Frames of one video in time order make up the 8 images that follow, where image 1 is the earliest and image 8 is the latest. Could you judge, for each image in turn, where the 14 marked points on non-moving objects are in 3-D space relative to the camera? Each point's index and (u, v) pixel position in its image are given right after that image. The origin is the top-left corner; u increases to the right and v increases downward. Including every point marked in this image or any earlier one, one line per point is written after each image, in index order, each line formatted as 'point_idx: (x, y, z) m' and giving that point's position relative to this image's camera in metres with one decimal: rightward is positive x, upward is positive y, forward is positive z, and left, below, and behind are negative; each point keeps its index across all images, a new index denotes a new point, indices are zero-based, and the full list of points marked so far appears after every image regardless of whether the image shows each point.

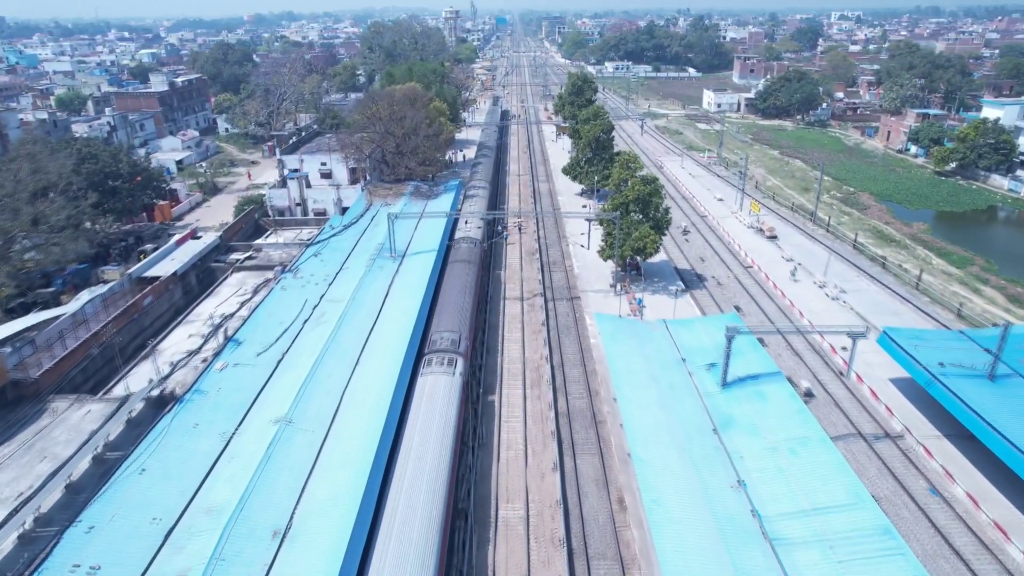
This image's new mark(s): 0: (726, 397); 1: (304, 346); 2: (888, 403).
0: (+4.6, -2.4, +15.3) m
1: (-5.2, -1.5, +17.7) m
2: (+9.4, -2.9, +17.7) m
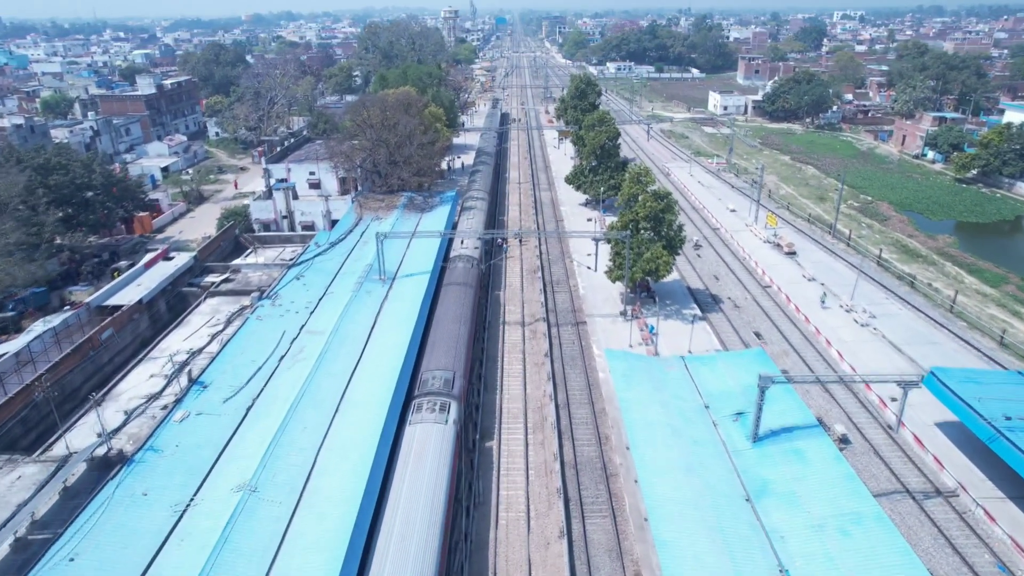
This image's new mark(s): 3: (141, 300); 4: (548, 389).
0: (+4.7, -3.2, +13.3) m
1: (-5.2, -2.3, +15.7) m
2: (+9.4, -3.7, +15.7) m
3: (-10.1, -0.4, +19.2) m
4: (+1.0, -2.7, +19.0) m
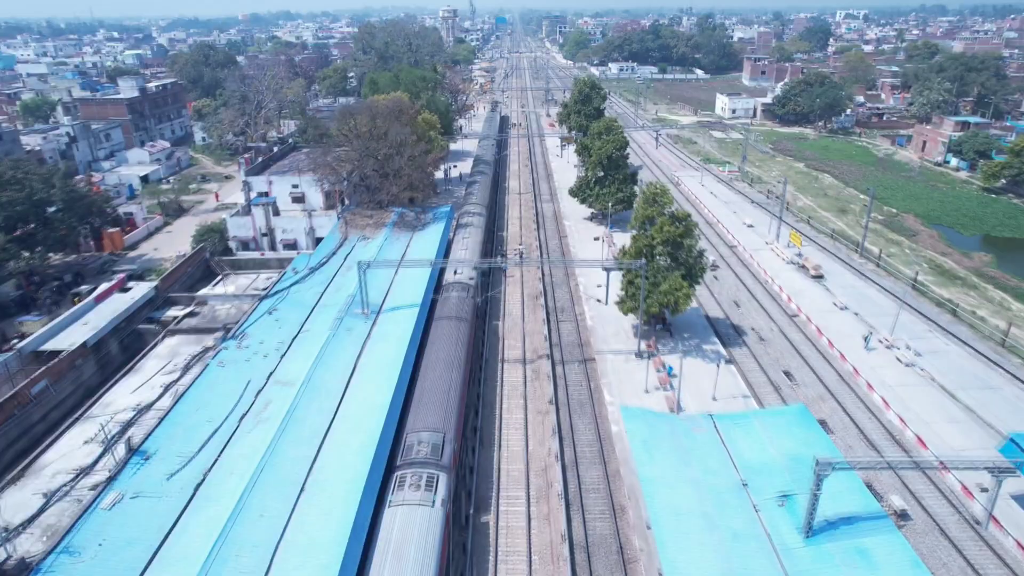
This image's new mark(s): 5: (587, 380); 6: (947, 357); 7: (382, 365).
0: (+4.7, -4.2, +10.8) m
1: (-5.2, -3.2, +13.2) m
2: (+9.4, -4.6, +13.2) m
3: (-10.1, -1.3, +16.7) m
4: (+1.0, -3.7, +16.5) m
5: (+2.1, -2.5, +19.4) m
6: (+12.2, -2.0, +19.8) m
7: (-3.1, -1.8, +16.7) m
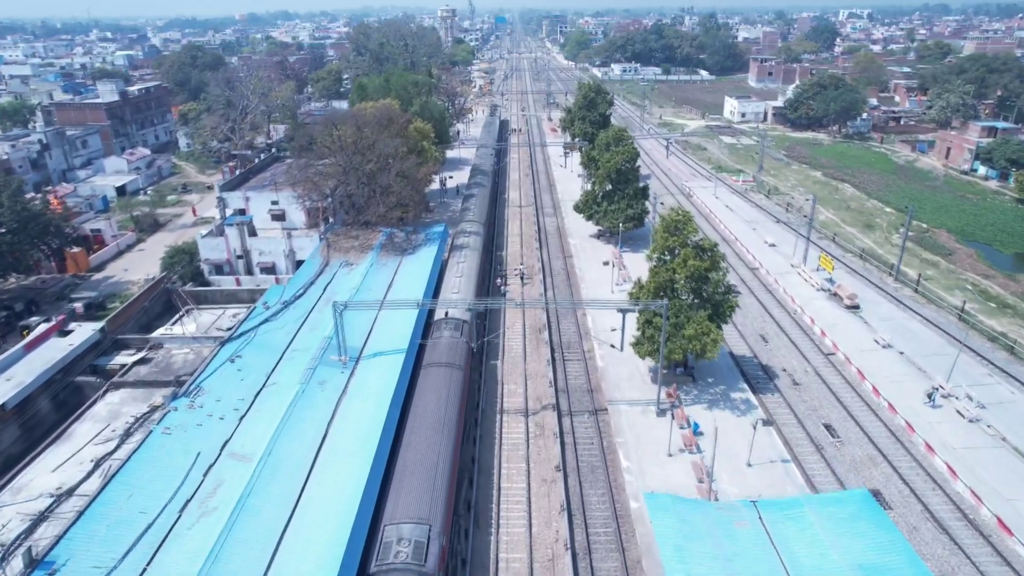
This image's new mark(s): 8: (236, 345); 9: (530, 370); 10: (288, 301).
0: (+4.7, -5.2, +8.2) m
1: (-5.2, -4.3, +10.6) m
2: (+9.4, -5.6, +10.6) m
3: (-10.1, -2.4, +14.1) m
4: (+1.0, -4.7, +13.9) m
5: (+2.1, -3.6, +16.8) m
6: (+12.2, -3.0, +17.2) m
7: (-3.1, -2.9, +14.1) m
8: (-6.8, -1.4, +17.4) m
9: (+0.5, -2.3, +19.9) m
10: (-6.4, -0.4, +19.9) m
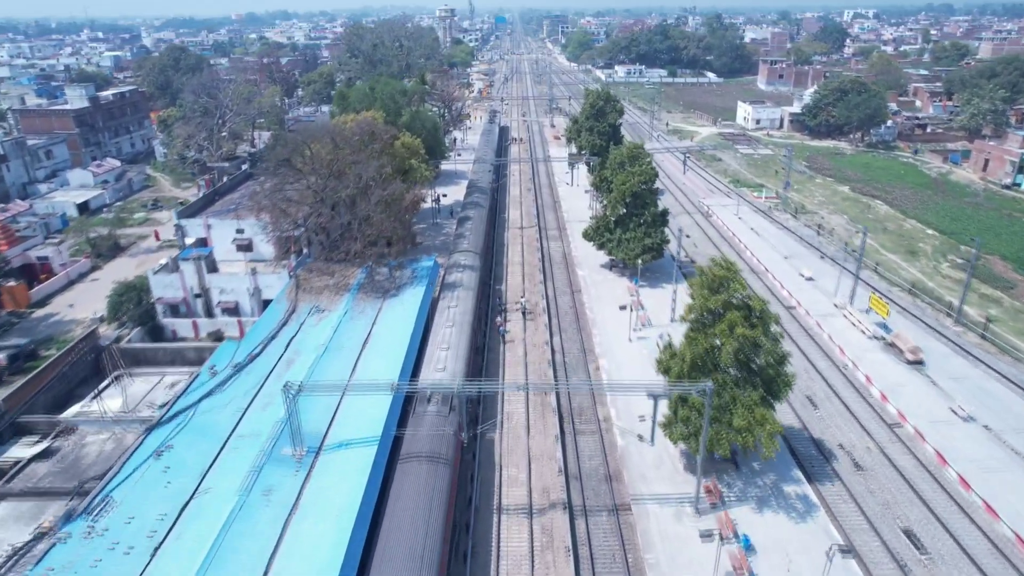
0: (+4.7, -6.6, +4.7) m
1: (-5.2, -5.7, +7.1) m
2: (+9.4, -7.0, +7.0) m
3: (-10.1, -3.8, +10.6) m
4: (+1.0, -6.1, +10.3) m
5: (+2.1, -5.0, +13.2) m
6: (+12.3, -4.4, +13.6) m
7: (-3.1, -4.3, +10.6) m
8: (-6.8, -2.8, +13.9) m
9: (+0.5, -3.7, +16.4) m
10: (-6.3, -1.8, +16.4) m
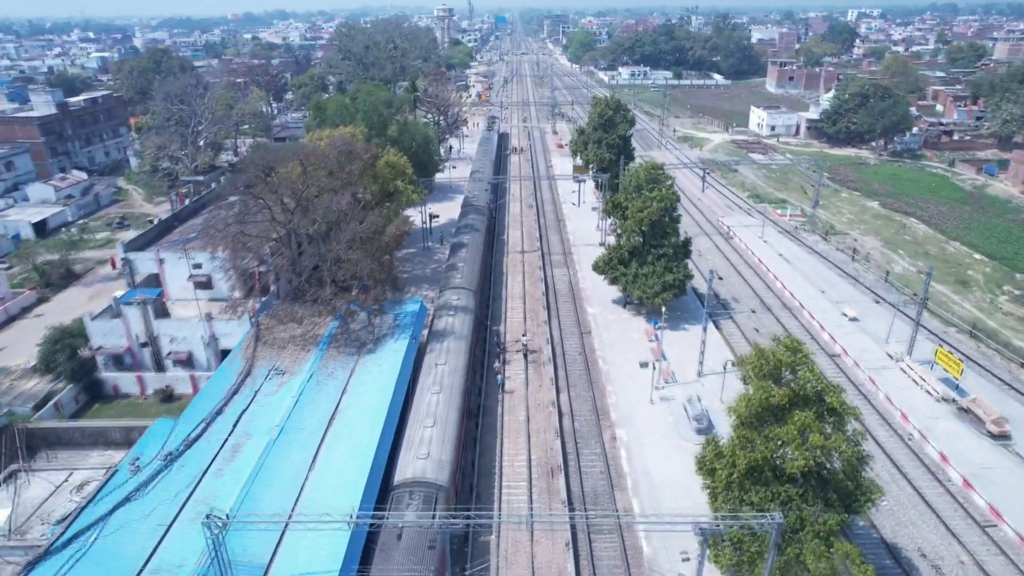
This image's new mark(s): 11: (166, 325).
0: (+4.7, -7.9, +1.4) m
1: (-5.2, -7.0, +3.8) m
2: (+9.4, -8.4, +3.7) m
3: (-10.1, -5.1, +7.3) m
4: (+1.0, -7.4, +7.0) m
5: (+2.1, -6.3, +9.9) m
6: (+12.3, -5.7, +10.3) m
7: (-3.1, -5.6, +7.3) m
8: (-6.8, -4.1, +10.6) m
9: (+0.5, -5.0, +13.1) m
10: (-6.3, -3.1, +13.1) m
11: (-9.3, -1.0, +18.9) m
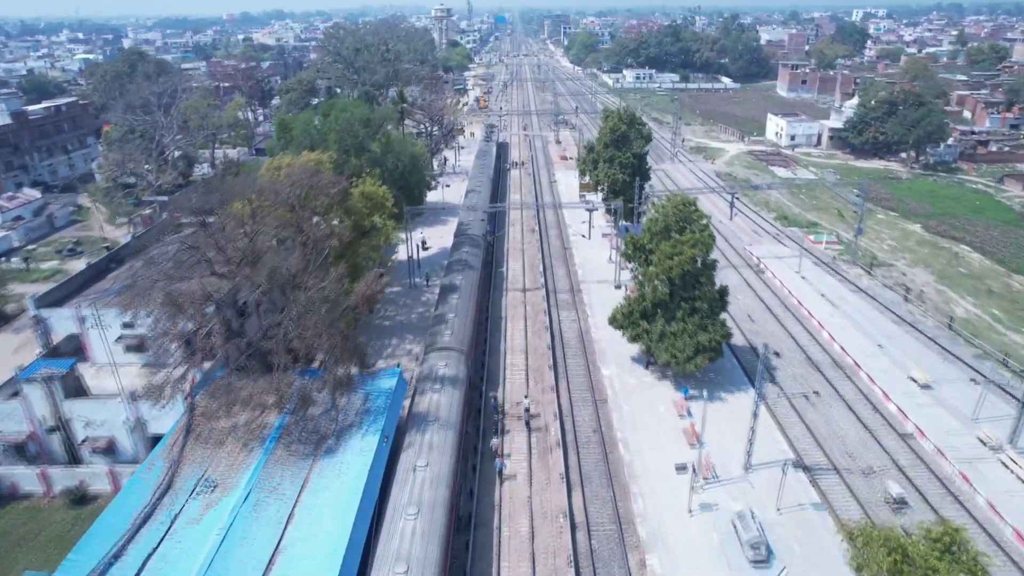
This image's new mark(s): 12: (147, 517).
0: (+4.7, -9.4, -2.5) m
1: (-5.2, -8.5, -0.1) m
2: (+9.4, -9.9, -0.1) m
3: (-10.1, -6.6, +3.4) m
4: (+1.0, -9.0, +3.2) m
5: (+2.1, -7.8, +6.1) m
6: (+12.3, -7.2, +6.5) m
7: (-3.1, -7.1, +3.4) m
8: (-6.8, -5.6, +6.7) m
9: (+0.5, -6.6, +9.3) m
10: (-6.3, -4.6, +9.2) m
11: (-9.3, -2.6, +15.1) m
12: (-6.1, -3.8, +11.8) m
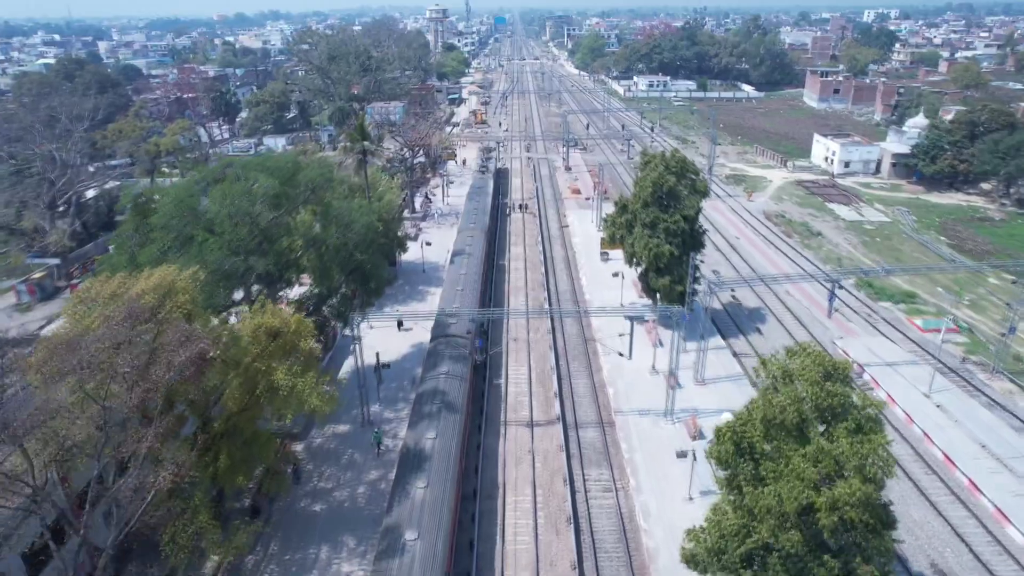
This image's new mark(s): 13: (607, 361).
0: (+4.7, -12.7, -10.6) m
1: (-5.2, -11.8, -8.2) m
2: (+9.5, -13.2, -8.2) m
3: (-10.1, -9.9, -4.7) m
4: (+1.0, -12.3, -4.9) m
5: (+2.1, -11.1, -2.0) m
6: (+12.3, -10.5, -1.6) m
7: (-3.1, -10.4, -4.7) m
8: (-6.8, -8.9, -1.4) m
9: (+0.6, -9.9, +1.1) m
10: (-6.3, -7.9, +1.1) m
11: (-9.3, -5.9, +7.0) m
12: (-6.1, -7.1, +3.7) m
13: (+2.7, -2.0, +19.4) m
